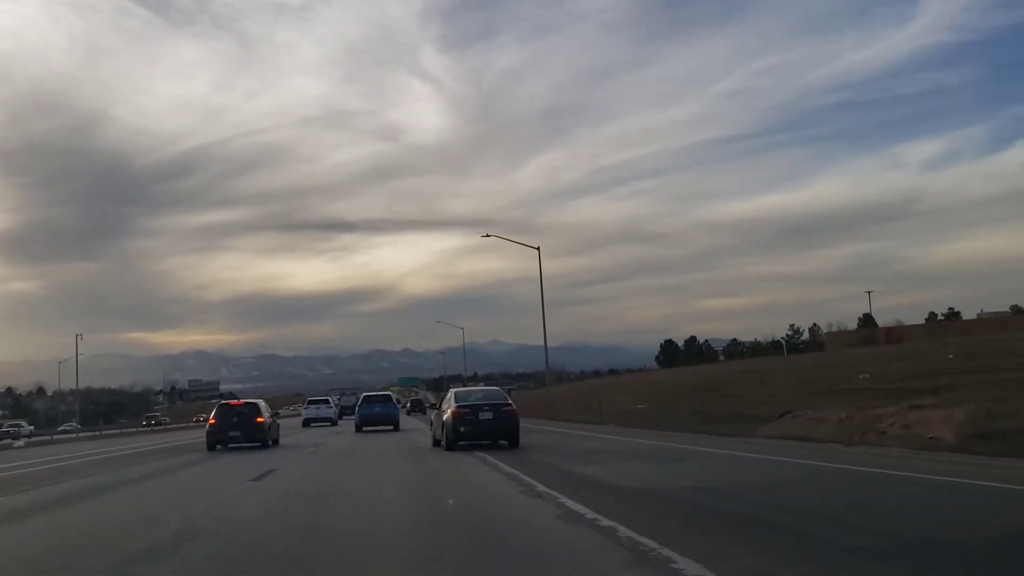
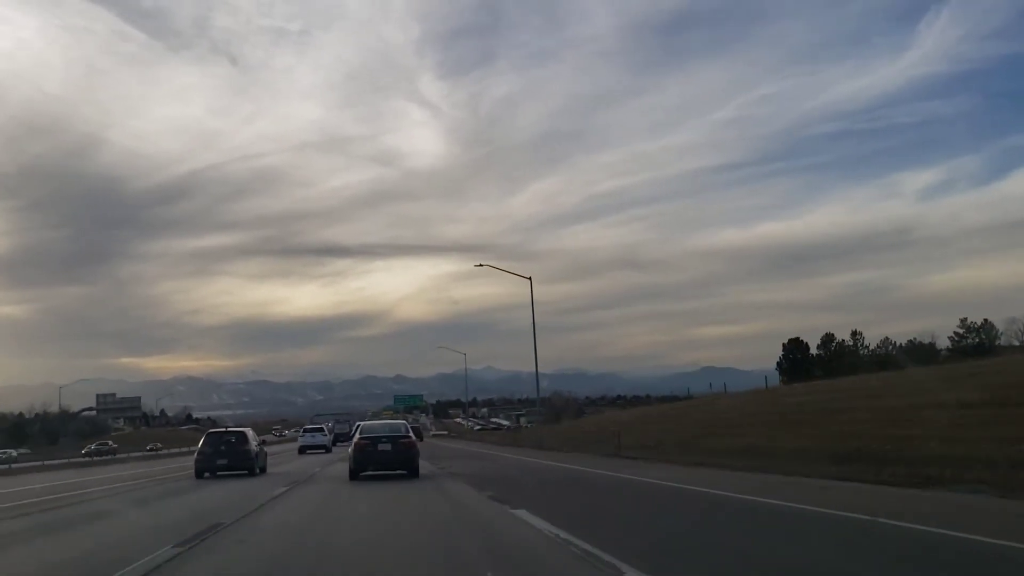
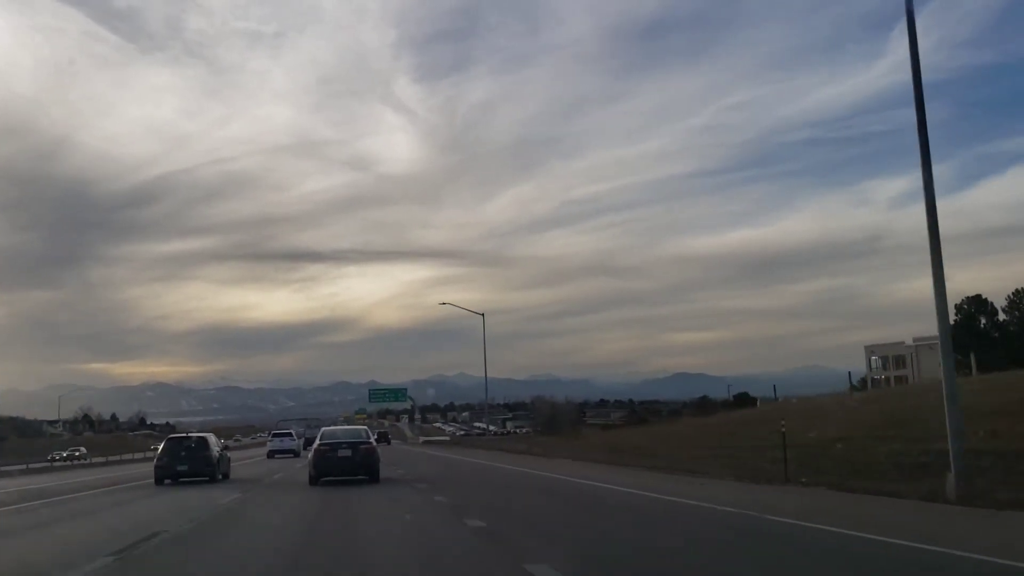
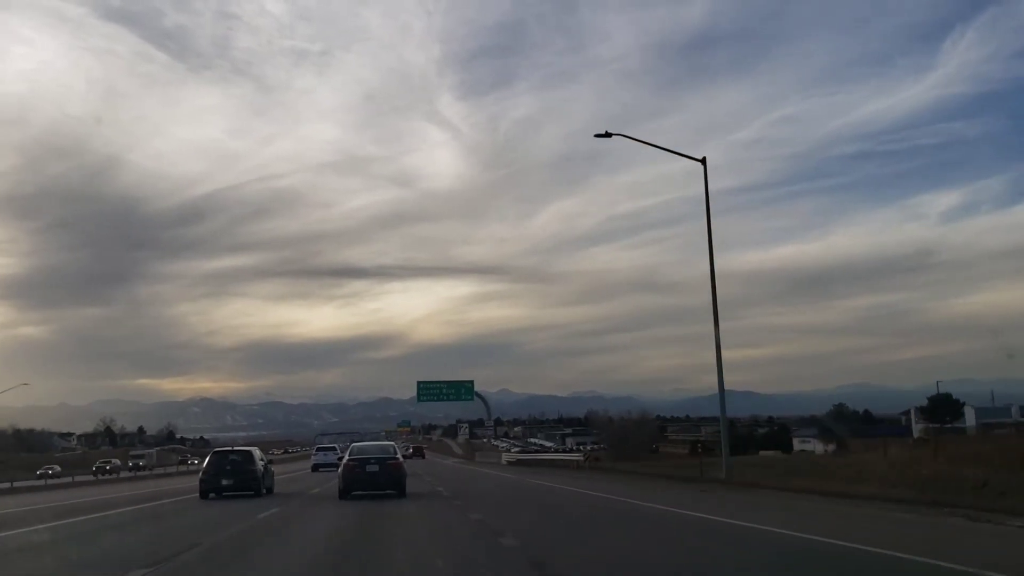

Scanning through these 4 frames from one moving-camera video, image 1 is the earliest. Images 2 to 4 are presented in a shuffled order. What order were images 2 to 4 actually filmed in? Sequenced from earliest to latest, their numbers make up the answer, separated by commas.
2, 3, 4
